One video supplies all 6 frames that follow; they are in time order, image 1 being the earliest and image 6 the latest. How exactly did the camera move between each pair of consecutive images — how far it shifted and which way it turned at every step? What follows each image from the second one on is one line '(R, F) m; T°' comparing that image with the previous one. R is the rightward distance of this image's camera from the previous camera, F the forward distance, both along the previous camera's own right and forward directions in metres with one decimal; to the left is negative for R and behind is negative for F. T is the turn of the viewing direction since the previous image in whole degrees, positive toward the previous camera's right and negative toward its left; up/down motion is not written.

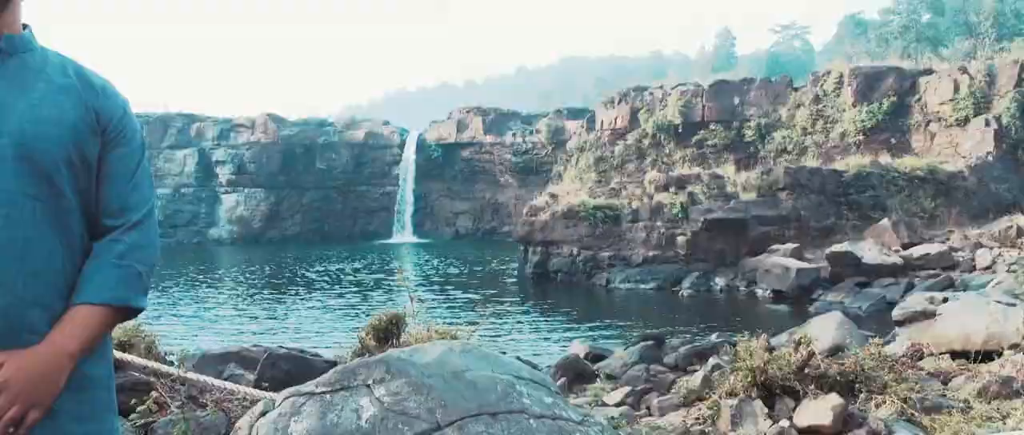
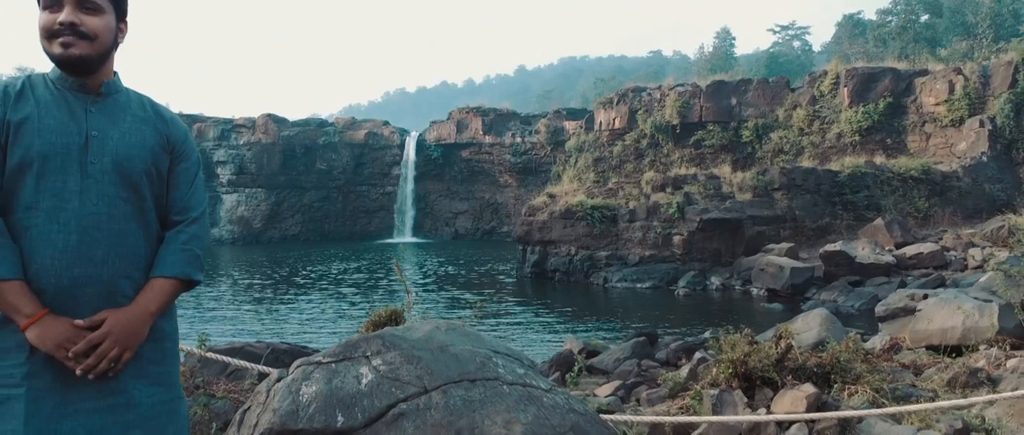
(+0.1, -0.4) m; 0°
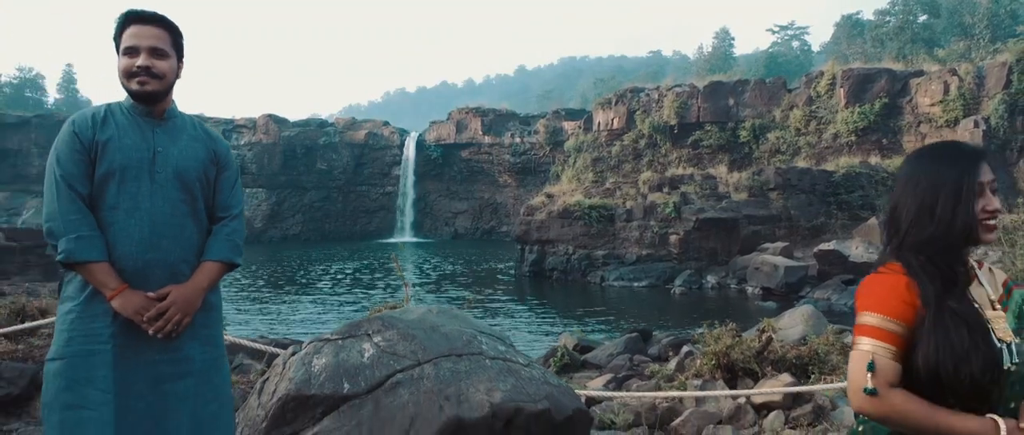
(+0.1, -0.4) m; 0°
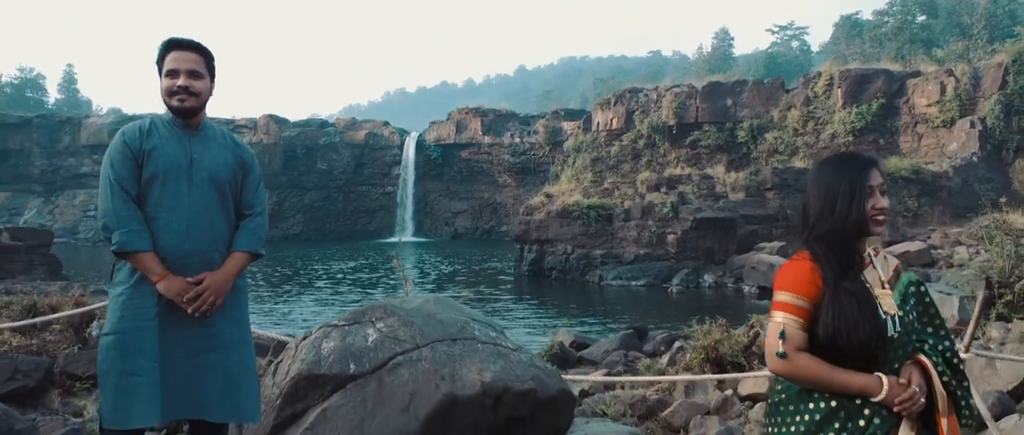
(0.0, -0.3) m; 0°
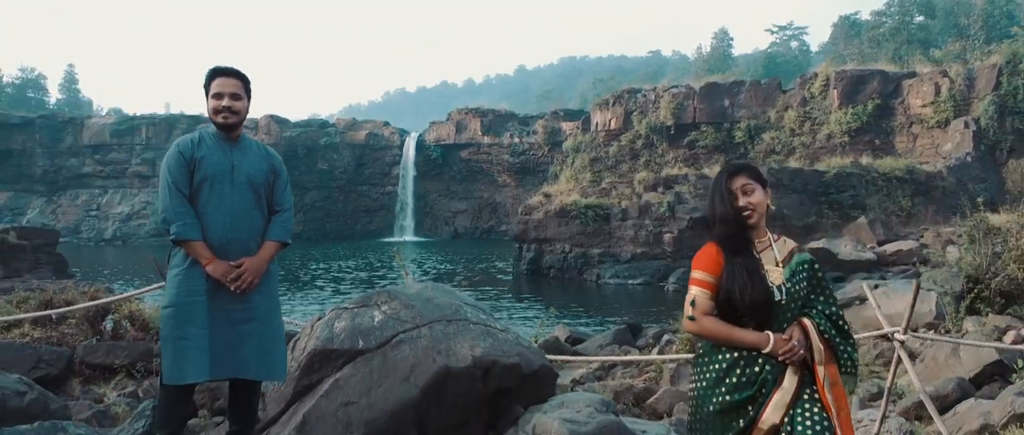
(+0.1, -0.4) m; 0°
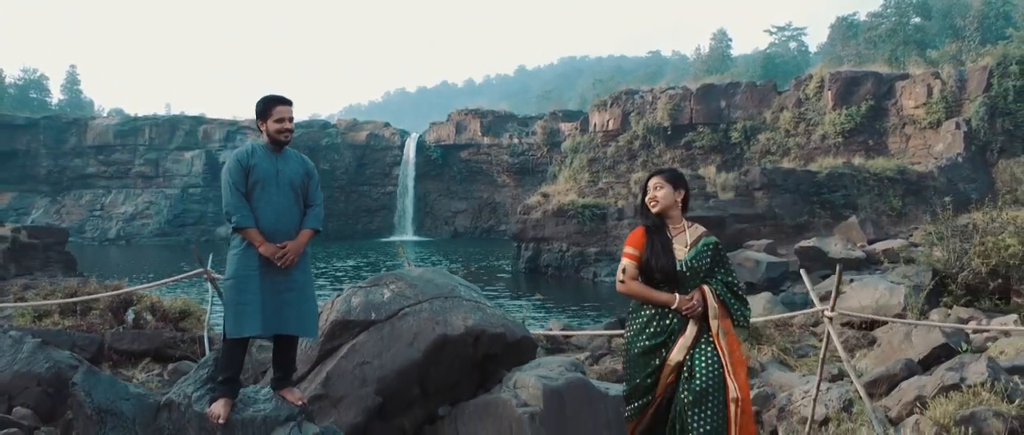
(+0.1, -0.7) m; 0°
